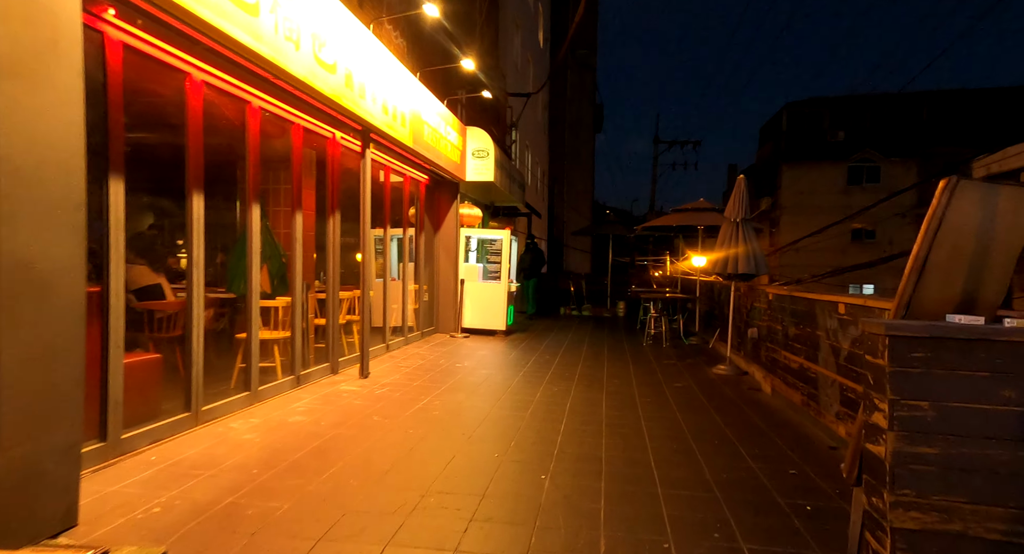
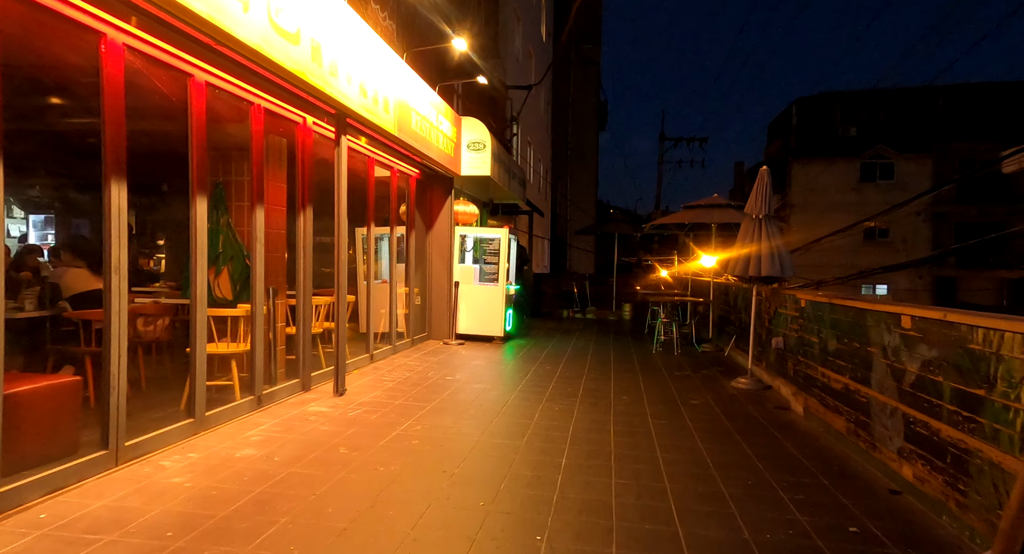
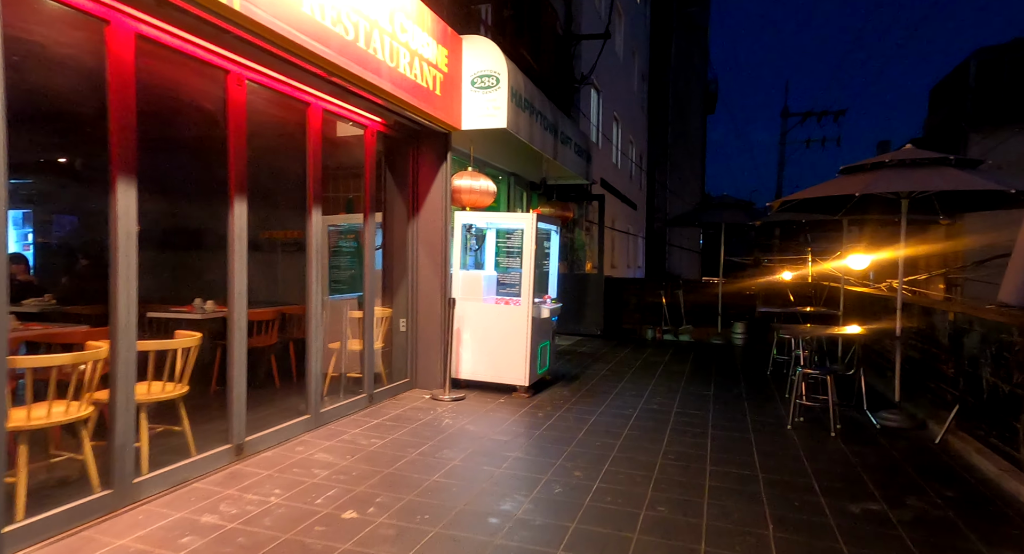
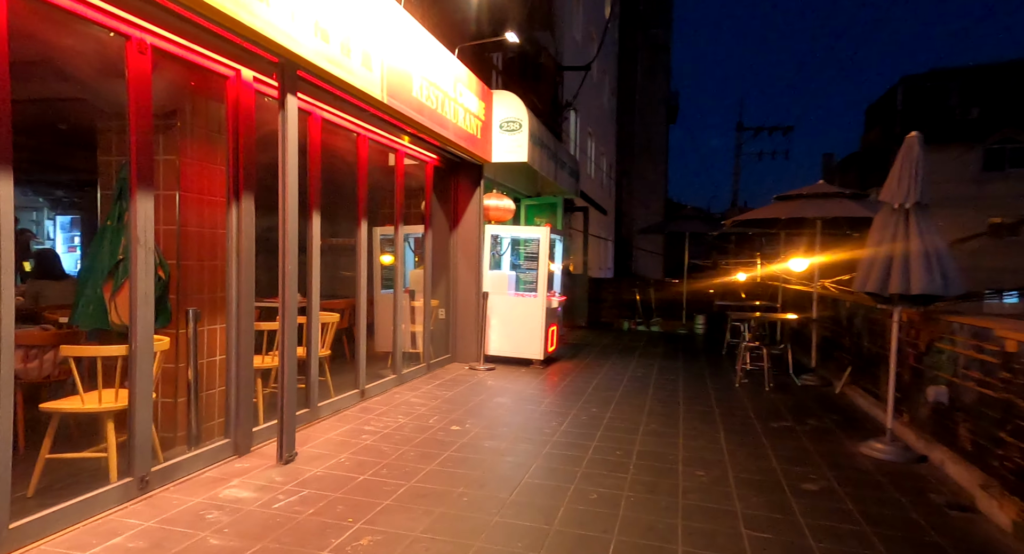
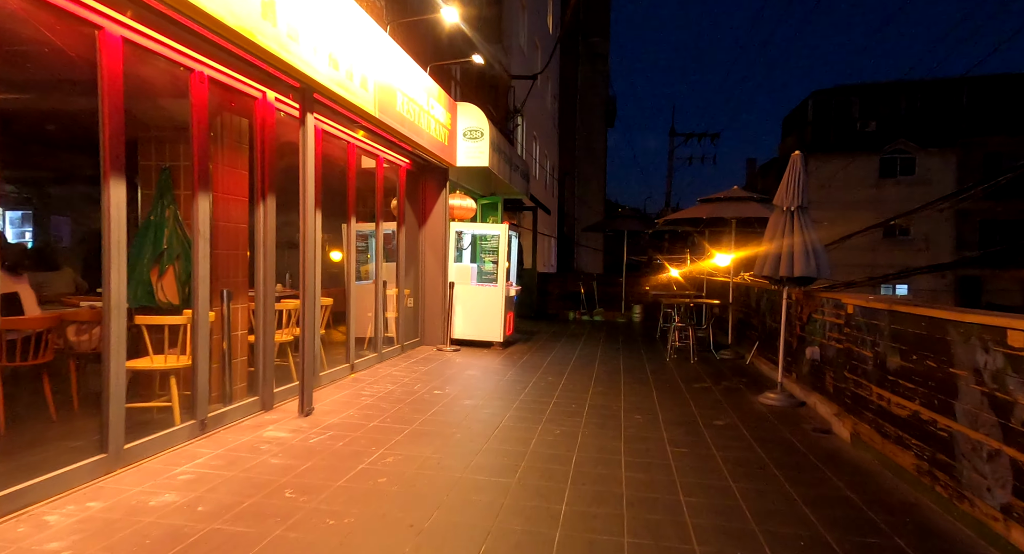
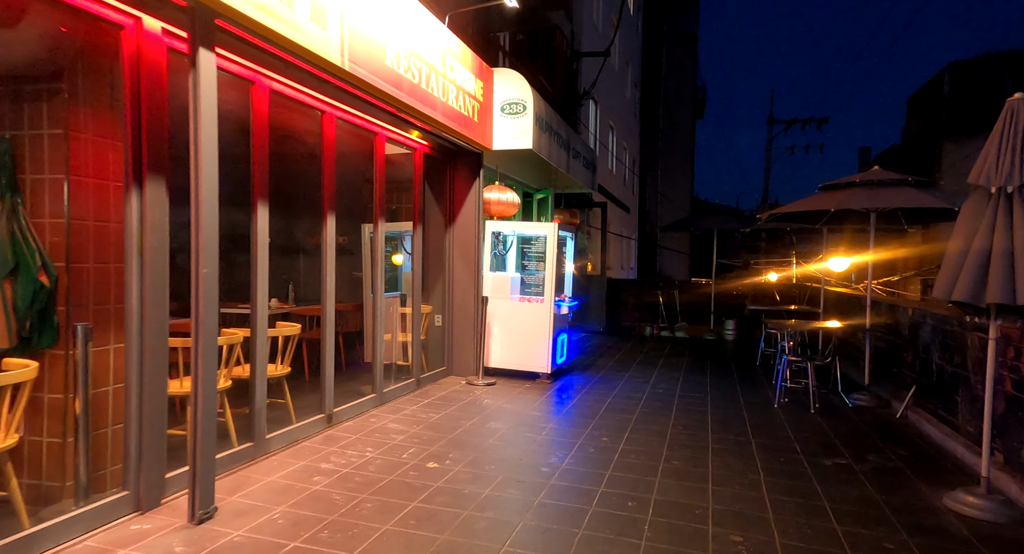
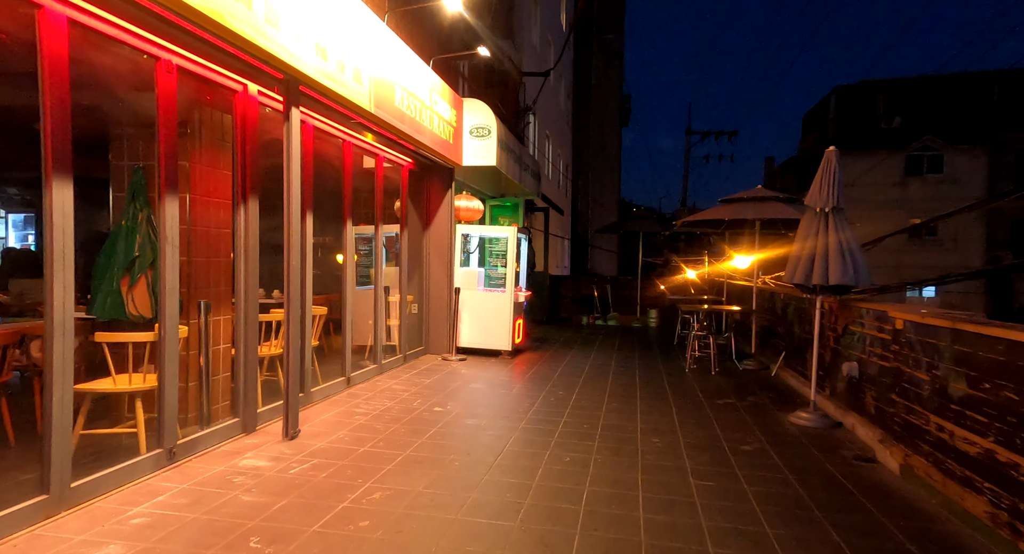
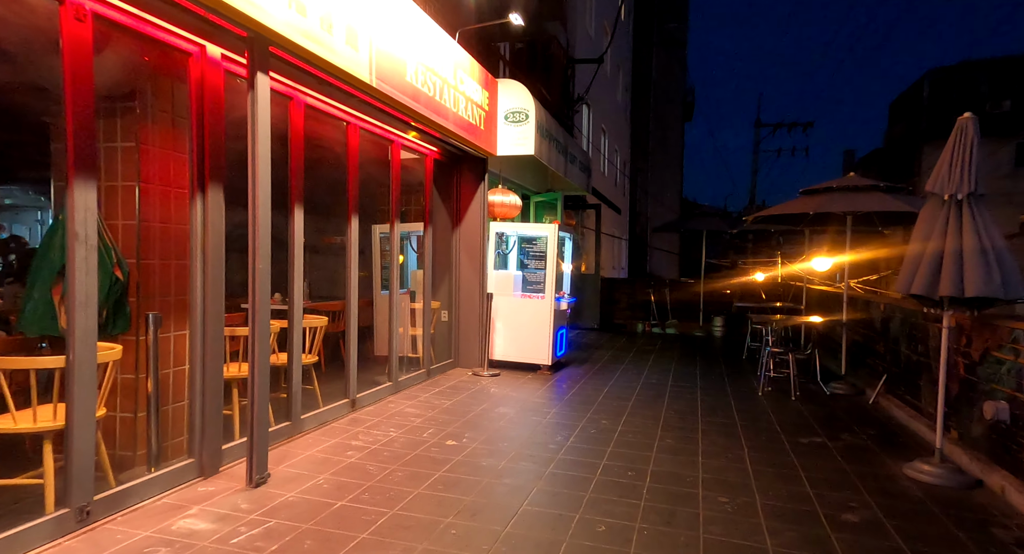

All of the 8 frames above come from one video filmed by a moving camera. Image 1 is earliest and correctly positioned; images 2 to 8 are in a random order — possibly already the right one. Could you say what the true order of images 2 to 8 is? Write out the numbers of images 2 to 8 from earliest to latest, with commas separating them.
2, 5, 7, 4, 8, 6, 3
